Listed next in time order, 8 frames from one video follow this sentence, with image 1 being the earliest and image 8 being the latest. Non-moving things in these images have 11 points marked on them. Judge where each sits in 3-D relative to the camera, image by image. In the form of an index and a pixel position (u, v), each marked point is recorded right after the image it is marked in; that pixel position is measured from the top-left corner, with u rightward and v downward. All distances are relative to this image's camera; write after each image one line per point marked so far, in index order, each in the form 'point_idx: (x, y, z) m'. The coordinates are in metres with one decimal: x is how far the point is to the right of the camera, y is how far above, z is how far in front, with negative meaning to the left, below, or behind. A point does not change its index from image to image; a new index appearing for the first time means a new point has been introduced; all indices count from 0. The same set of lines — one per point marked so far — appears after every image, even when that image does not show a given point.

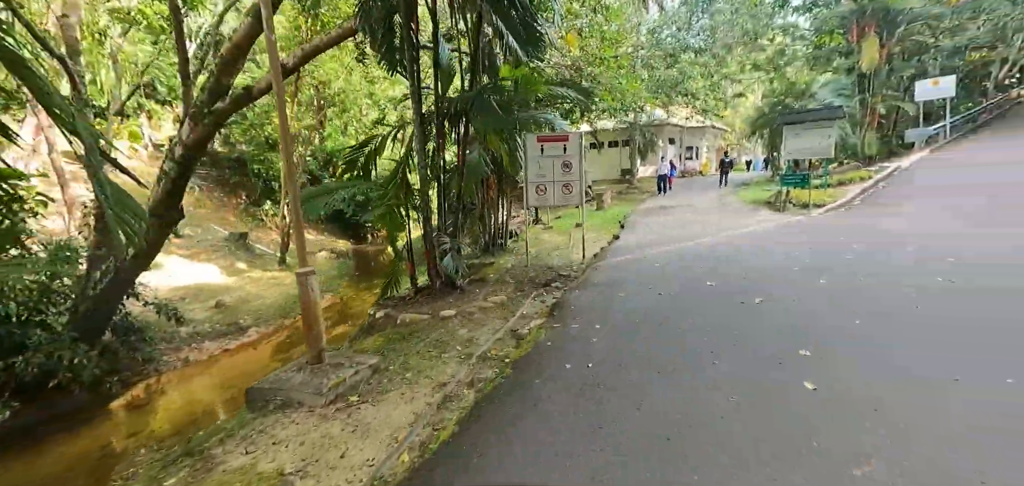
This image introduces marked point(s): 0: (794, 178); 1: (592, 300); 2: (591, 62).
0: (+6.4, +1.5, +10.6) m
1: (+0.8, -0.6, +4.8) m
2: (+2.1, +4.9, +12.6) m
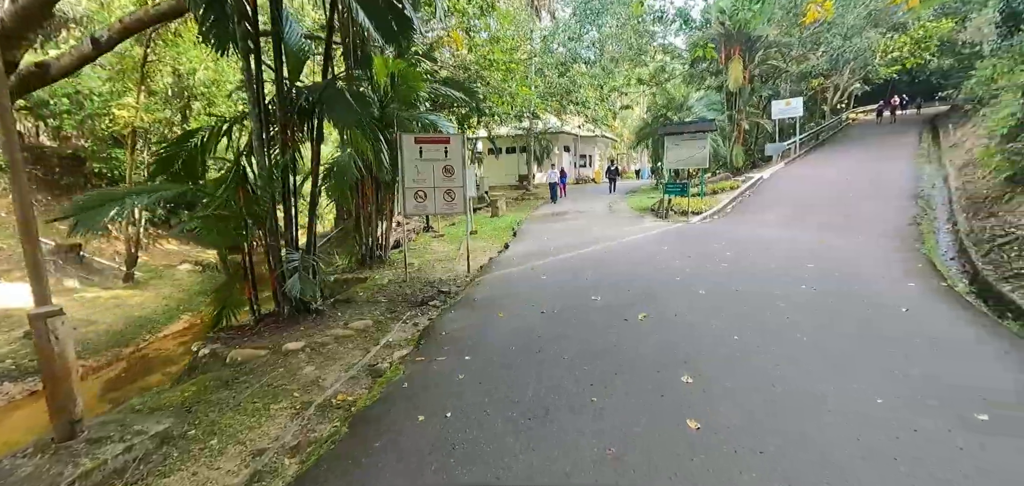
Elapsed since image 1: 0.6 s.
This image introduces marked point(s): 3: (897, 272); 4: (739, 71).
0: (+3.9, +1.3, +11.1) m
1: (-0.4, -0.7, +4.2) m
2: (-0.8, +4.7, +12.2) m
3: (+4.8, -0.4, +5.8) m
4: (+9.0, +6.9, +18.6) m
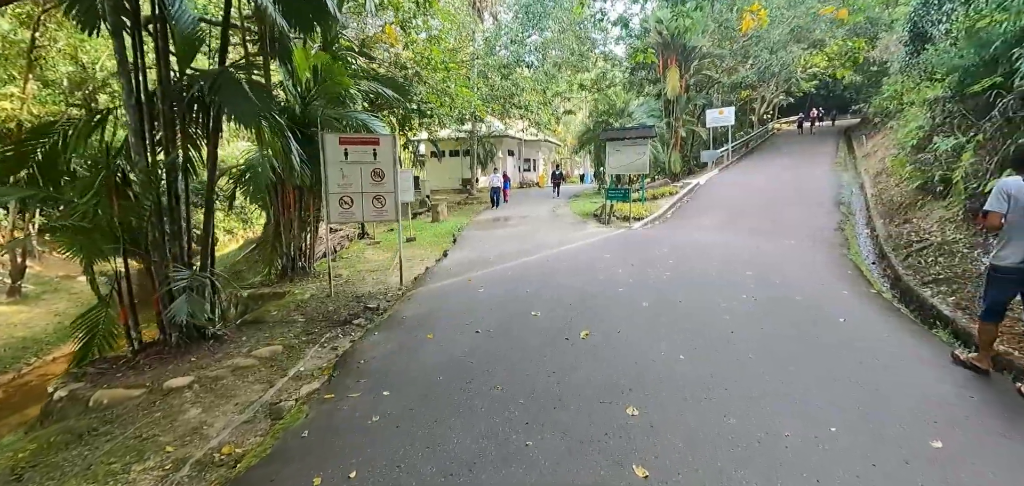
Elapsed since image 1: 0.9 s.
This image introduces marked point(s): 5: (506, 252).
0: (+2.5, +1.2, +11.1) m
1: (-1.0, -0.8, +3.7) m
2: (-2.3, +4.5, +11.6) m
3: (+4.0, -0.5, +5.9) m
4: (+6.7, +6.7, +19.1) m
5: (-0.1, -0.2, +7.9) m
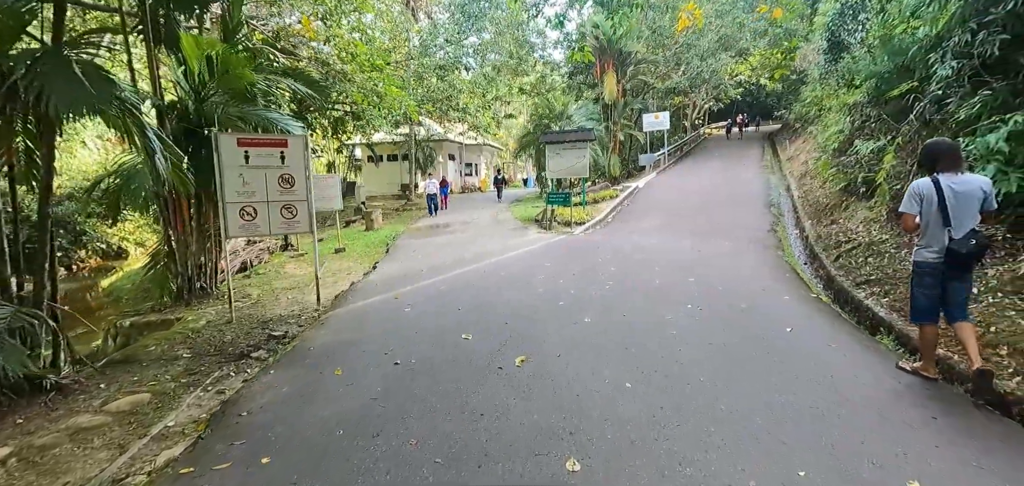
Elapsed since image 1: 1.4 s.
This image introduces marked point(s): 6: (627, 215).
0: (+1.0, +1.1, +10.8) m
1: (-1.5, -1.0, +3.1) m
2: (-3.8, +4.2, +10.8) m
3: (+3.2, -0.5, +5.8) m
4: (+4.2, +6.6, +19.3) m
5: (-1.1, -0.3, +7.3) m
6: (+2.9, +0.7, +11.5) m
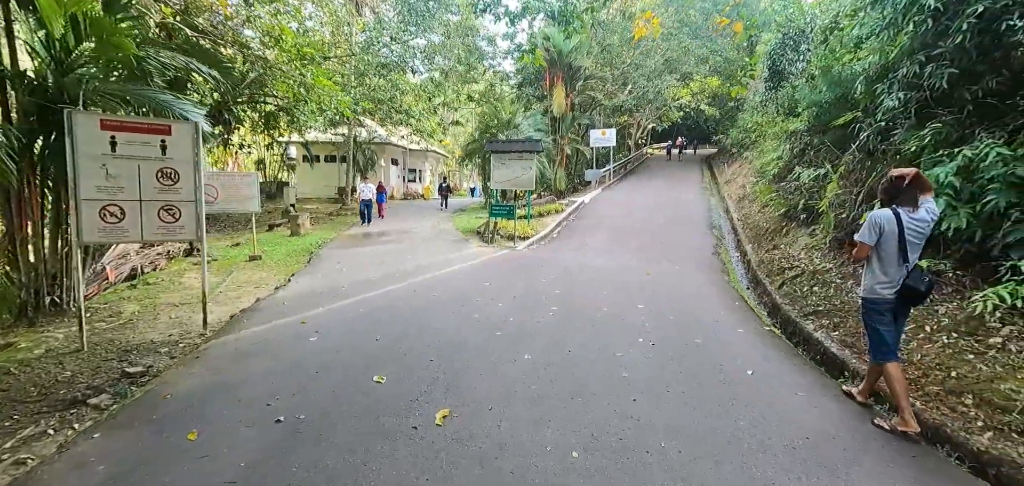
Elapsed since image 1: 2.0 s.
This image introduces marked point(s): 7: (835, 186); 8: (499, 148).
0: (-0.2, +0.7, +10.2) m
1: (-1.9, -1.1, +2.2) m
2: (-5.0, +4.1, +9.7) m
3: (+2.4, -0.8, +5.5) m
4: (+2.0, +6.0, +19.2) m
5: (-2.0, -0.5, +6.5) m
6: (+1.5, +0.3, +11.2) m
7: (+4.7, +0.8, +6.8) m
8: (-0.3, +2.3, +11.4) m
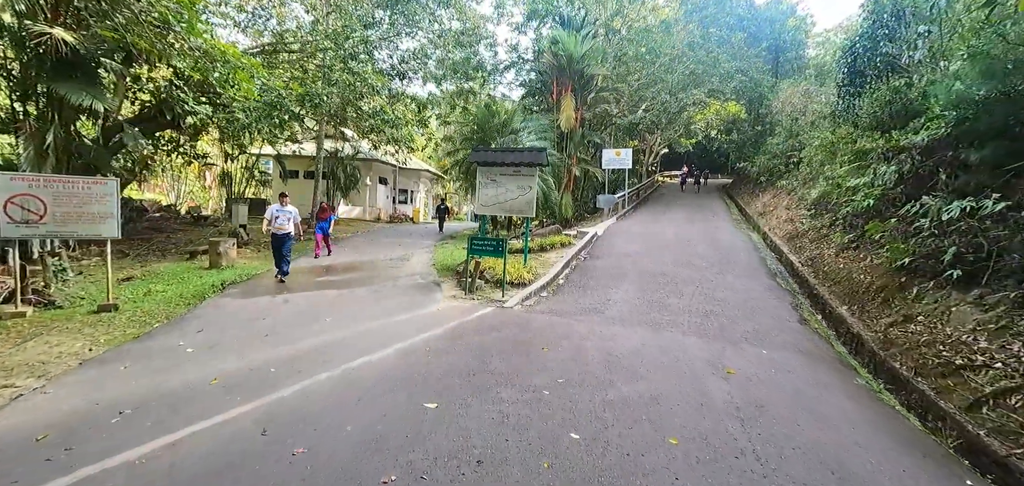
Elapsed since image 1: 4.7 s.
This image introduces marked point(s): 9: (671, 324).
0: (-0.4, 0.0, +7.1) m
1: (-2.1, -1.3, -0.9) m
2: (-5.0, +3.5, +6.9) m
3: (+2.2, -1.4, +2.3) m
4: (+2.1, +4.7, +16.4) m
5: (-2.2, -1.0, +3.4) m
6: (+1.3, -0.6, +8.1) m
7: (+4.6, +0.1, +3.8) m
8: (-0.4, +1.5, +8.4) m
9: (+1.9, -1.0, +5.6) m
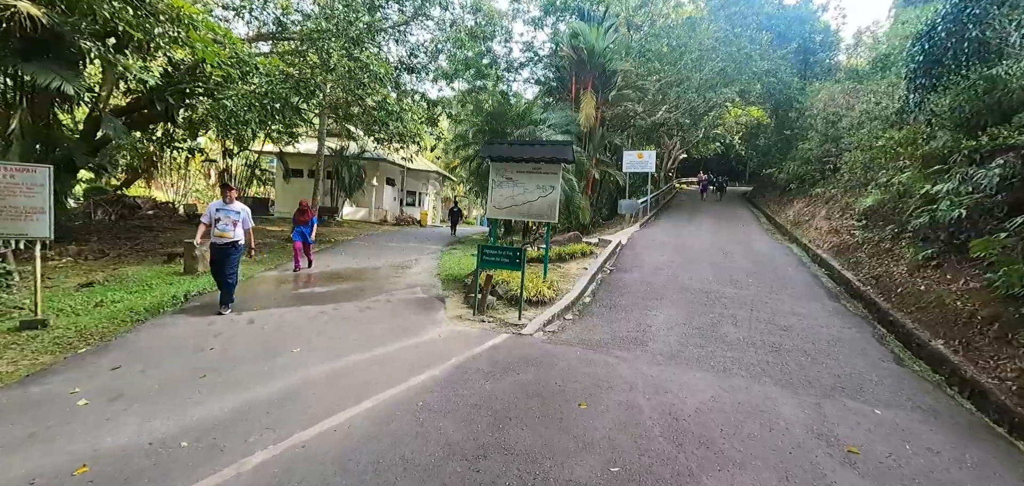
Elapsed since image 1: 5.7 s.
0: (-0.2, -0.1, +5.9) m
1: (-2.0, -1.3, -2.1) m
2: (-4.7, +3.5, +5.8) m
3: (+2.4, -1.5, +1.1) m
4: (+2.6, +4.4, +15.2) m
5: (-2.1, -1.0, +2.2) m
6: (+1.5, -0.7, +6.8) m
7: (+4.7, -0.1, +2.5) m
8: (-0.1, +1.4, +7.2) m
9: (+2.1, -1.1, +4.3) m
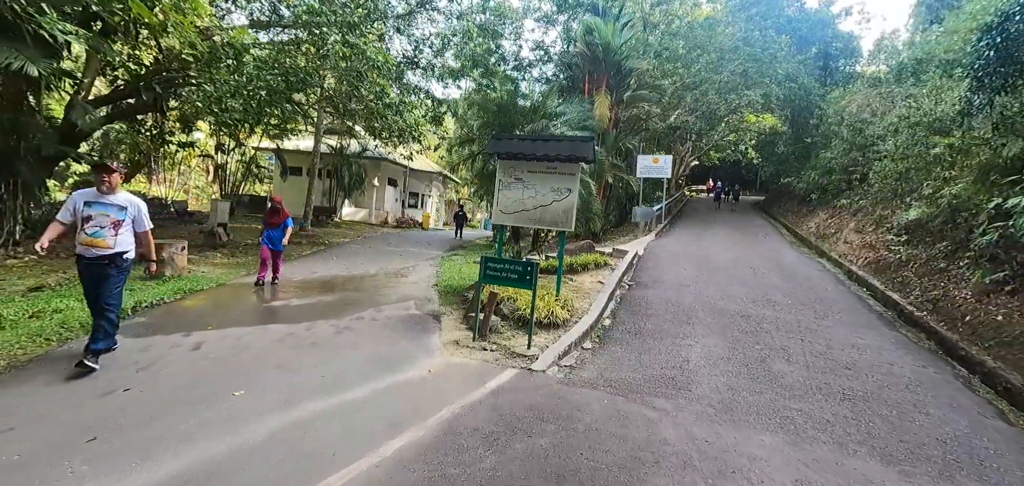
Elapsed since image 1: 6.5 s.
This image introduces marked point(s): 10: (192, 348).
0: (-0.1, -0.3, +5.0) m
1: (-2.0, -1.3, -3.0) m
2: (-4.5, +3.5, +4.9) m
3: (+2.4, -1.6, +0.1) m
4: (+2.8, +4.1, +14.3) m
5: (-2.0, -1.1, +1.3) m
6: (+1.6, -0.9, +5.9) m
7: (+4.8, -0.3, +1.5) m
8: (0.0, +1.2, +6.3) m
9: (+2.1, -1.3, +3.3) m
10: (-2.7, -0.9, +3.9) m
